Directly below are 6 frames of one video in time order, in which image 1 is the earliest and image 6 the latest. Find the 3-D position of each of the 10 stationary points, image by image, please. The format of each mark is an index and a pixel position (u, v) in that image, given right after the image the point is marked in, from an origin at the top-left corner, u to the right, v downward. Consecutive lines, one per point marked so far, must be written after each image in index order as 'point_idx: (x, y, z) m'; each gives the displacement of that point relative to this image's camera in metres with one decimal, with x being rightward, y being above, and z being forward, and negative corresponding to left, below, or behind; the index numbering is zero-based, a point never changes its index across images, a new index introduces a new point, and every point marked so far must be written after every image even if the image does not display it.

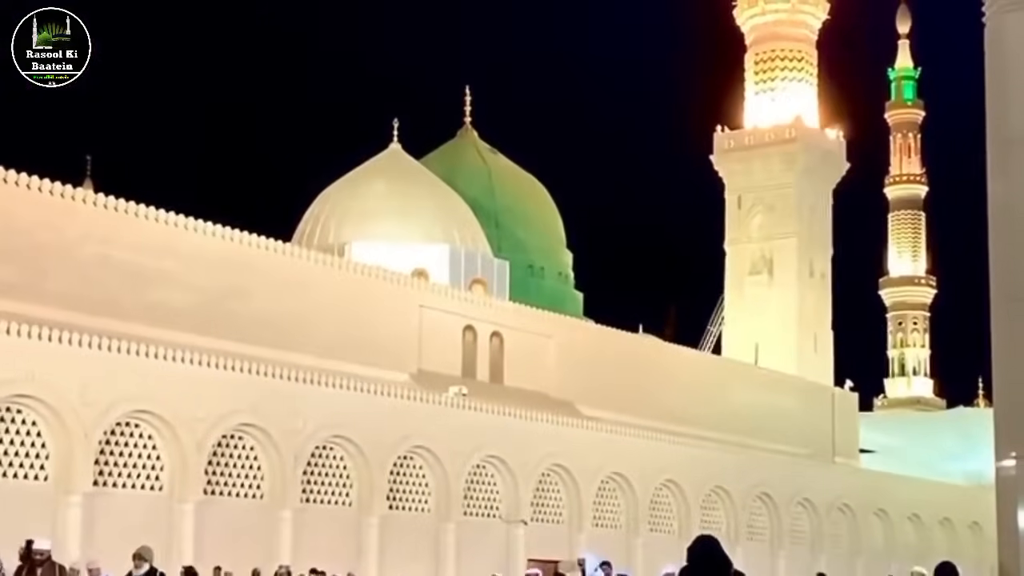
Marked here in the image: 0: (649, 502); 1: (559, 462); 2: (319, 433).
0: (+1.9, -3.1, +17.1) m
1: (+0.6, -2.4, +15.8) m
2: (-2.2, -1.7, +13.3) m
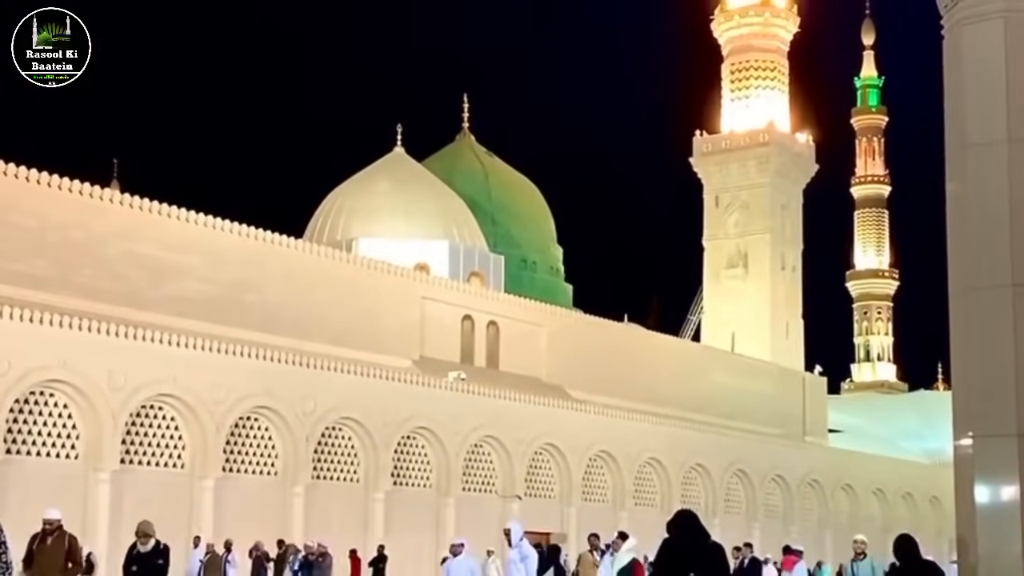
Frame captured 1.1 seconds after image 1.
0: (+1.8, -3.0, +18.2) m
1: (+0.6, -2.2, +17.0) m
2: (-2.3, -1.6, +14.4) m
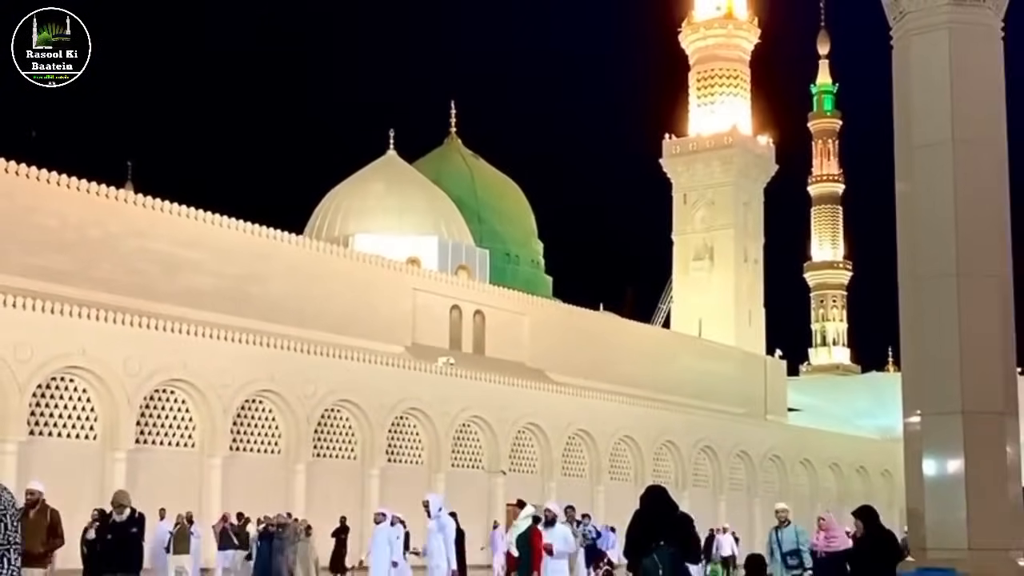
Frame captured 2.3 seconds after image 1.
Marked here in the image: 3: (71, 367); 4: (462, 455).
0: (+1.6, -2.8, +19.5) m
1: (+0.3, -2.1, +18.2) m
2: (-2.5, -1.5, +15.7) m
3: (-5.0, -0.9, +13.1) m
4: (-0.8, -2.5, +17.5) m
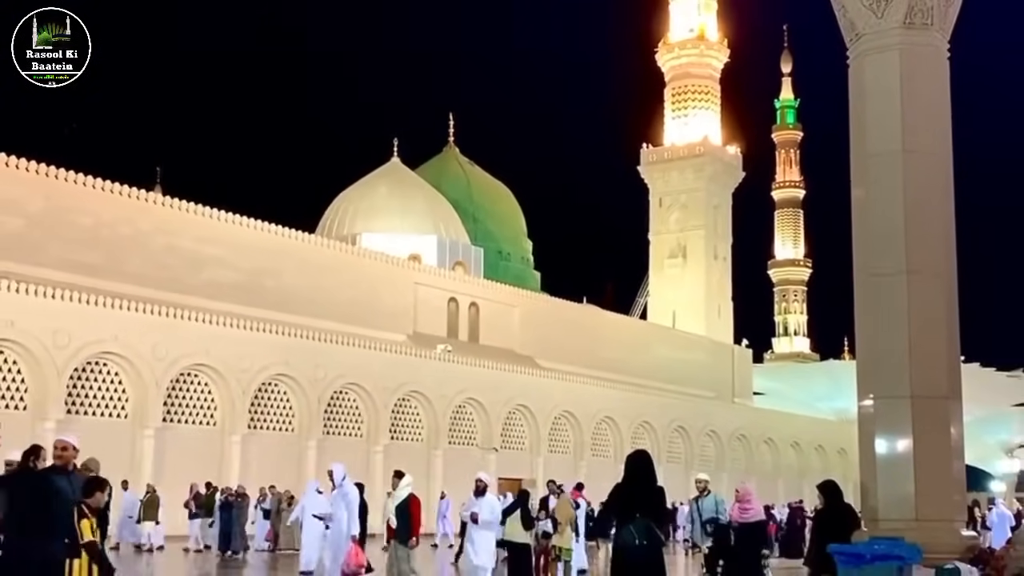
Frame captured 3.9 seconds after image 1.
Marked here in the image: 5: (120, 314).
0: (+1.5, -2.7, +21.2) m
1: (+0.2, -2.0, +19.9) m
2: (-2.6, -1.4, +17.3) m
3: (-5.2, -0.8, +14.8) m
4: (-0.9, -2.4, +19.2) m
5: (-5.0, -0.3, +14.9) m
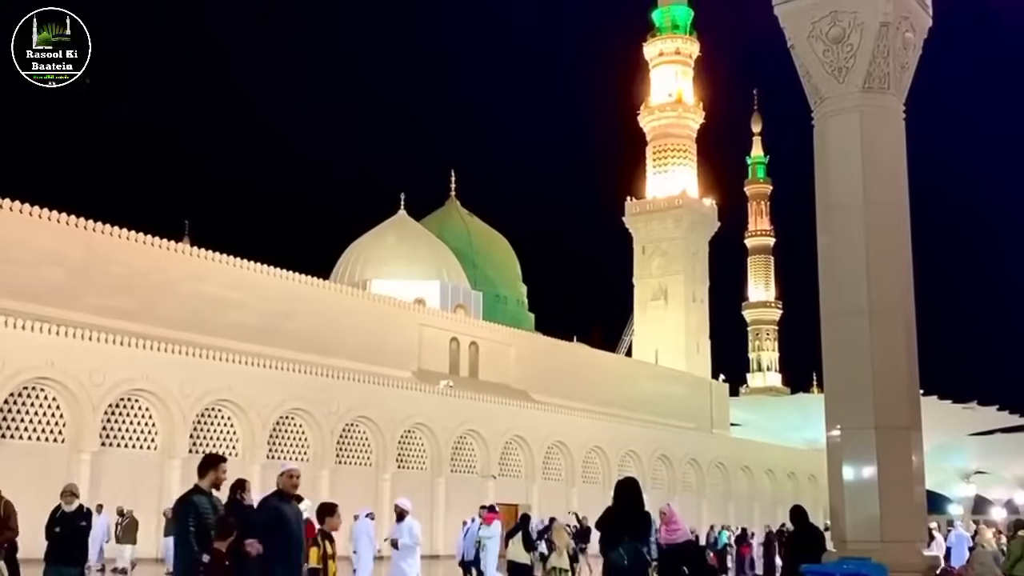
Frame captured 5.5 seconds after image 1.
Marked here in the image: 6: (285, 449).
0: (+1.4, -3.4, +22.7) m
1: (+0.2, -2.7, +21.5) m
2: (-2.7, -2.1, +19.0) m
3: (-5.2, -1.4, +16.4) m
4: (-0.9, -3.1, +20.7) m
5: (-5.1, -1.0, +16.5) m
6: (-3.6, -2.6, +18.4) m
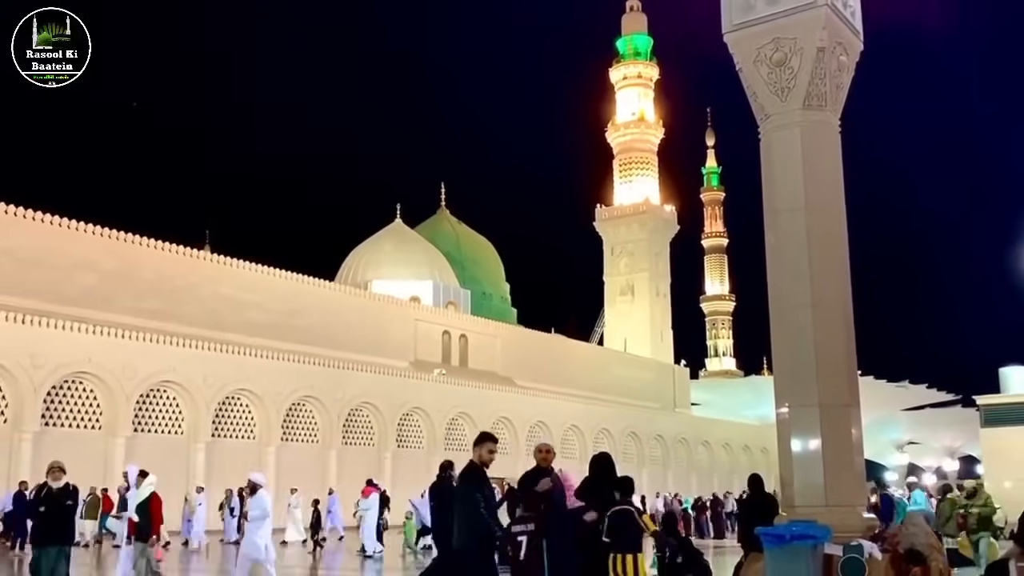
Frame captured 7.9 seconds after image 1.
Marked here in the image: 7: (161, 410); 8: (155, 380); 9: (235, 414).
0: (+1.2, -3.4, +25.3) m
1: (-0.1, -2.7, +24.0) m
2: (-2.9, -2.1, +21.4) m
3: (-5.5, -1.5, +18.8) m
4: (-1.2, -3.1, +23.2) m
5: (-5.3, -1.0, +19.0) m
6: (-3.8, -2.6, +20.9) m
7: (-5.6, -2.0, +19.0) m
8: (-5.6, -1.5, +18.5) m
9: (-4.7, -2.2, +20.0) m
